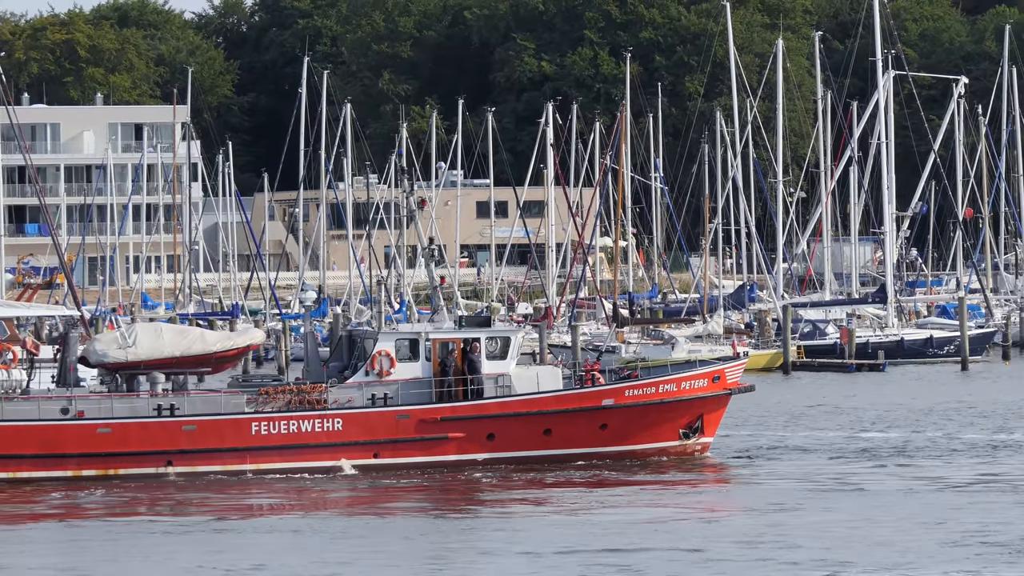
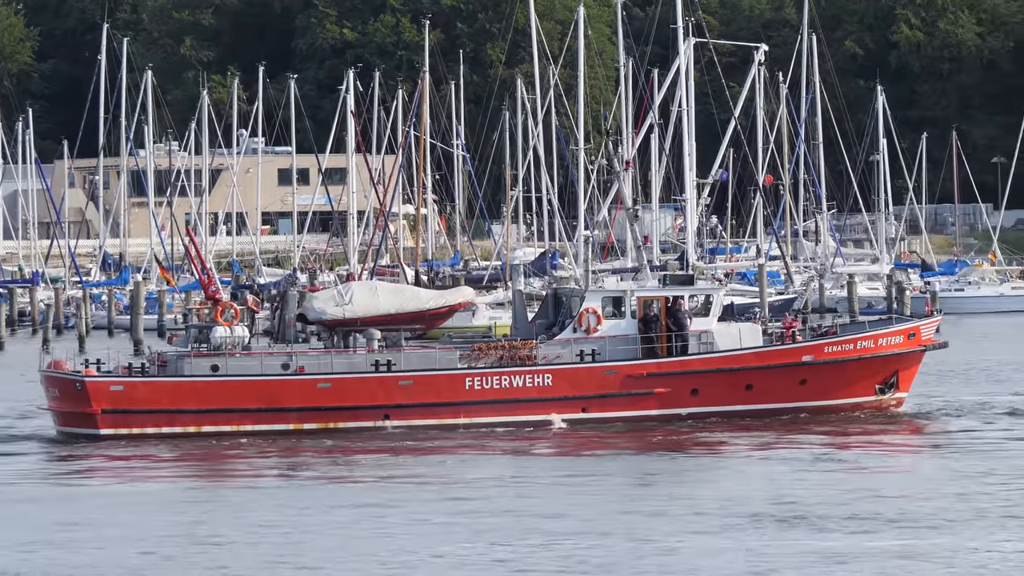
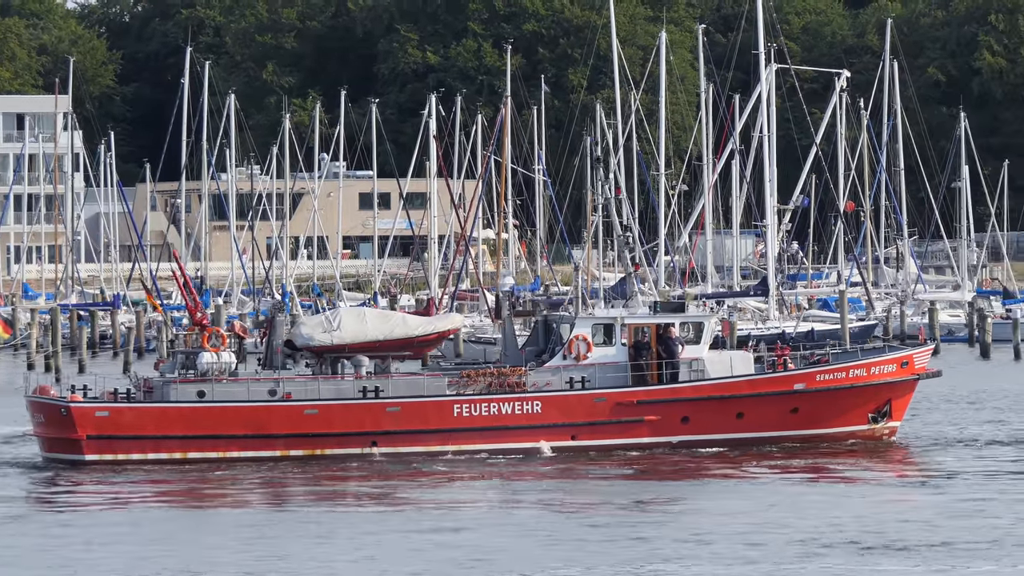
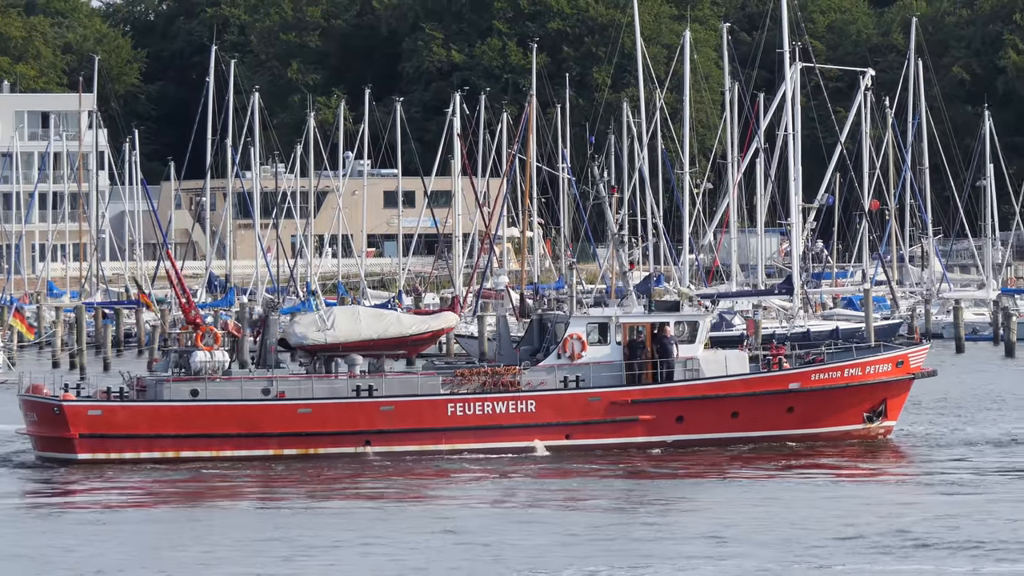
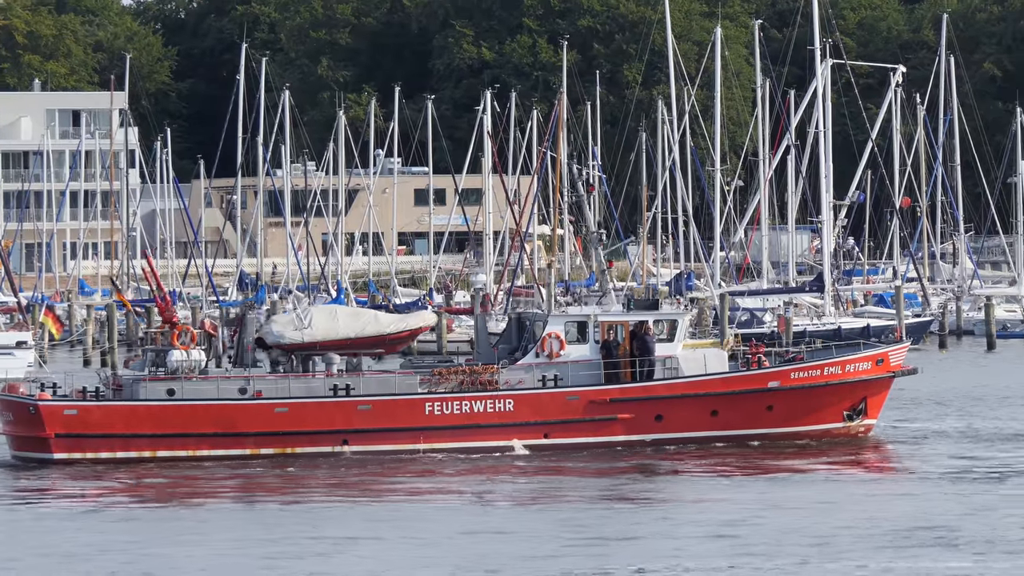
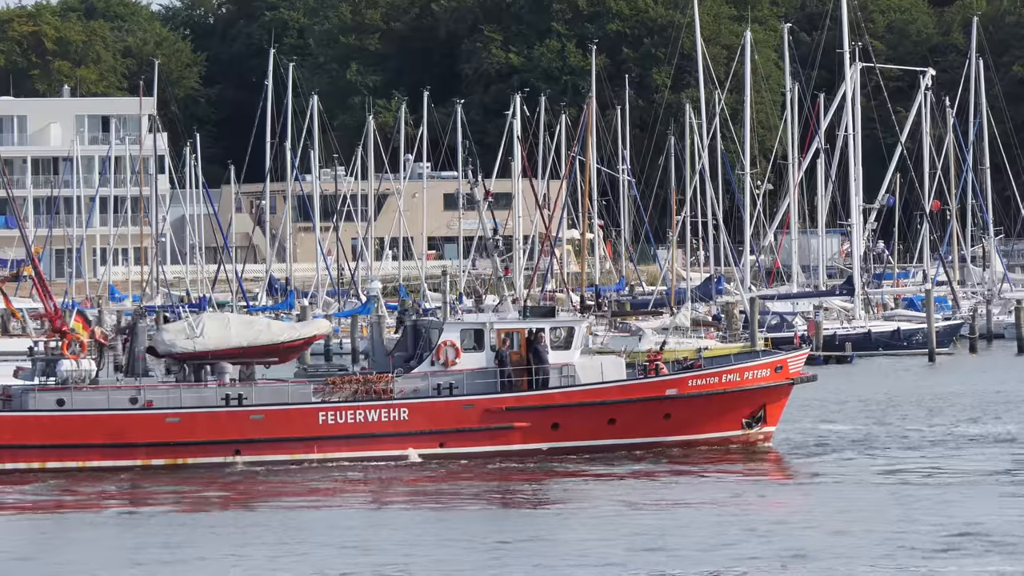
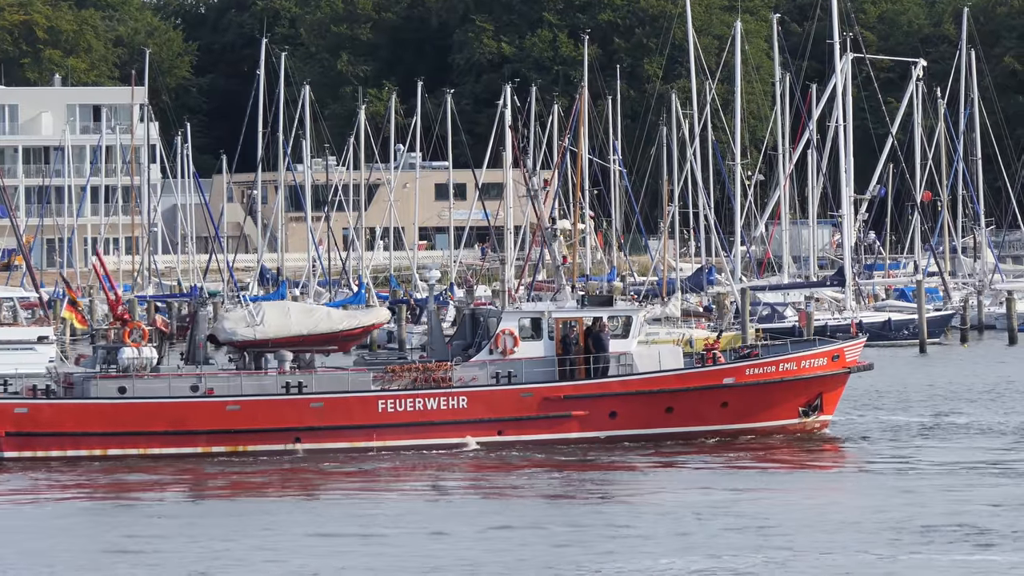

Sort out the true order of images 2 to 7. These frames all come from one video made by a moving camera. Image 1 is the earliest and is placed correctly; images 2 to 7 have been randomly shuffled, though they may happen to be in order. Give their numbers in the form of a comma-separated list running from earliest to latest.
6, 7, 5, 4, 3, 2
